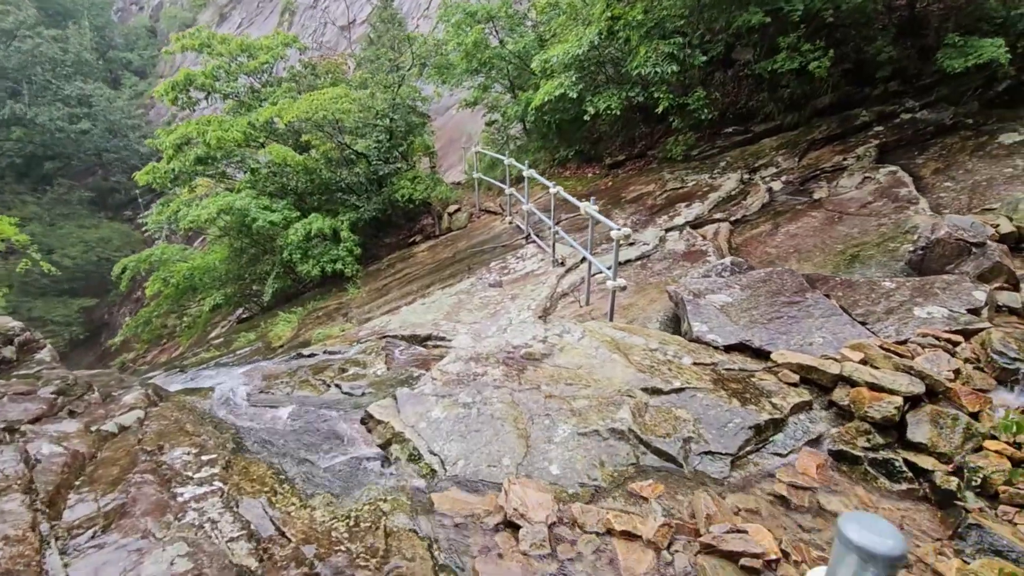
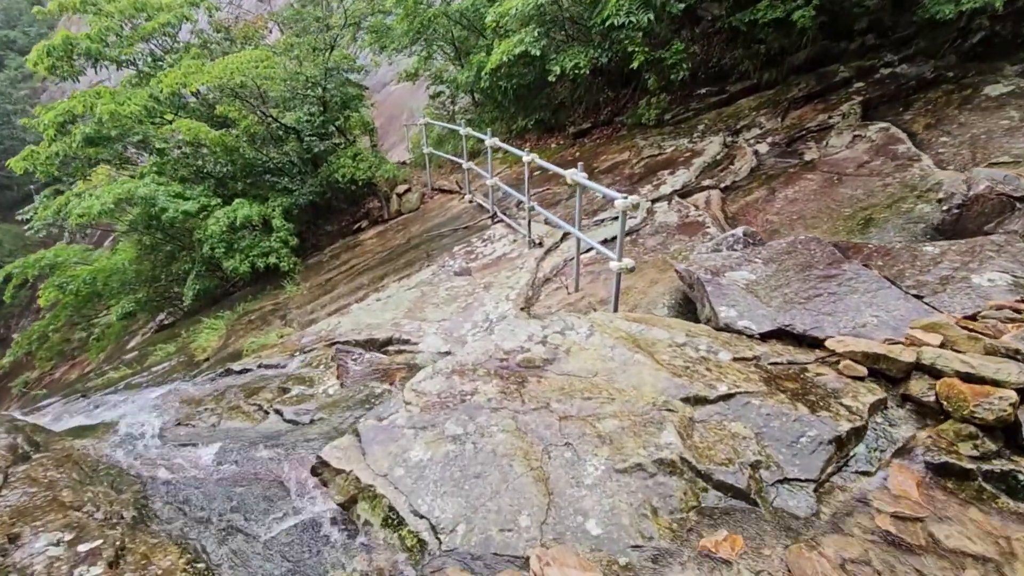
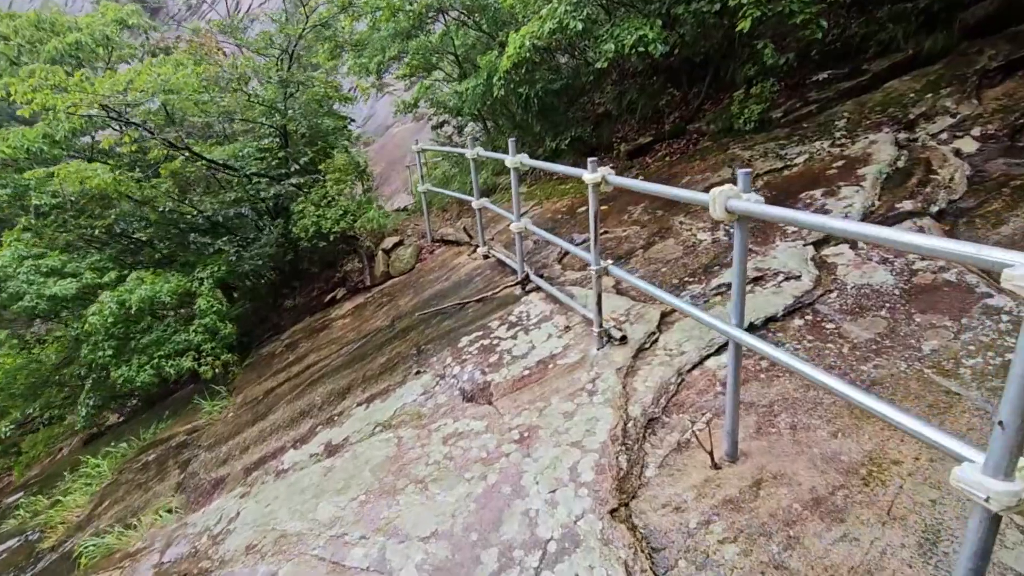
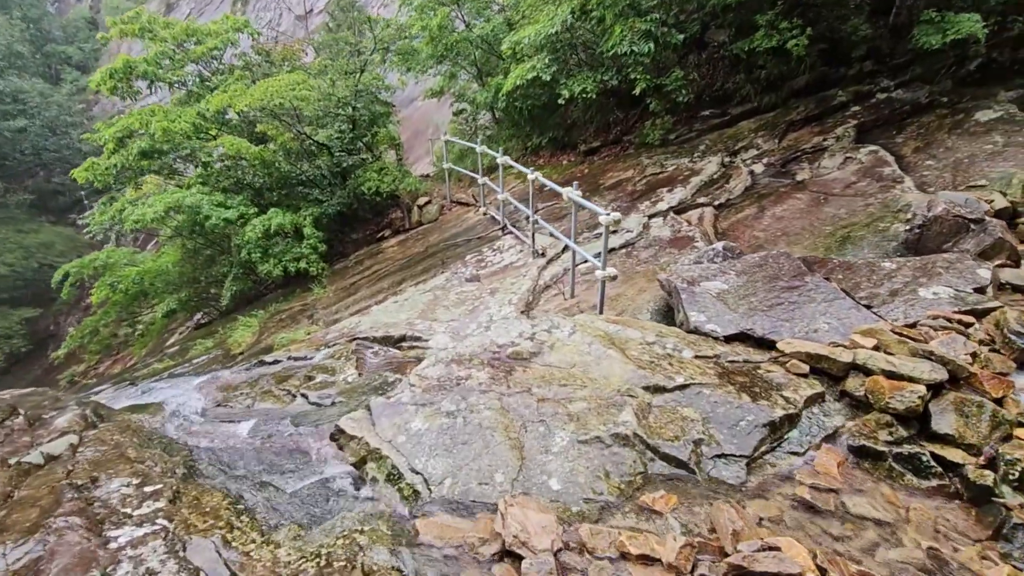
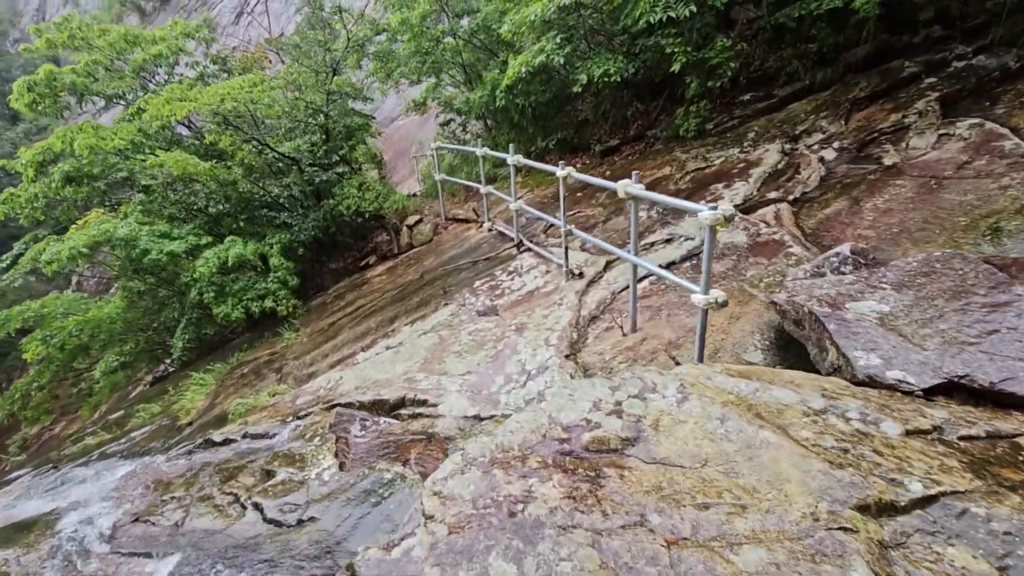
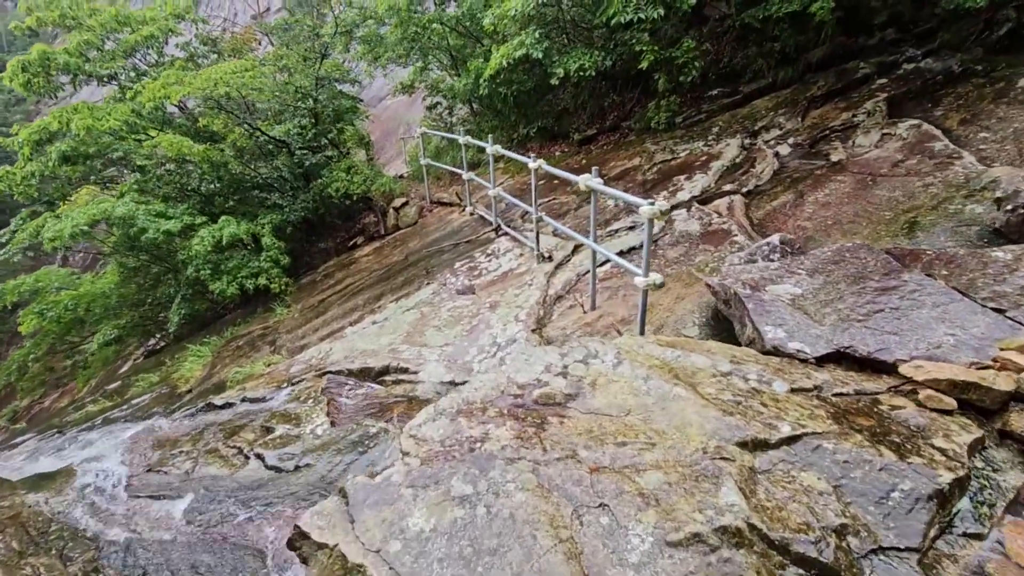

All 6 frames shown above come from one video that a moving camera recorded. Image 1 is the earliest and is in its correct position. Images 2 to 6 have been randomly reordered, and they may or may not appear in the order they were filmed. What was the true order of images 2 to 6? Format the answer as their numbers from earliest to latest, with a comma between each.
4, 2, 6, 5, 3
